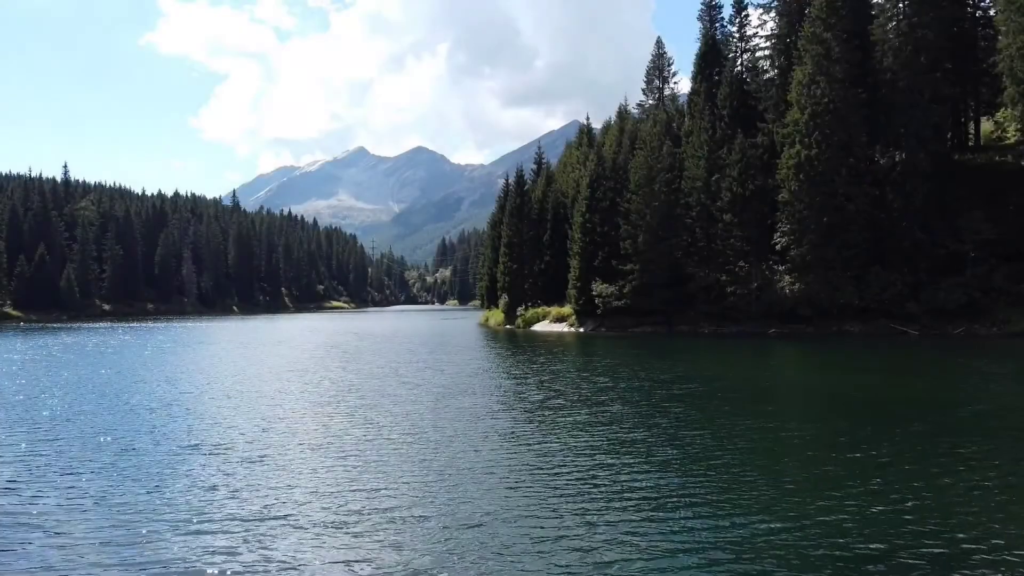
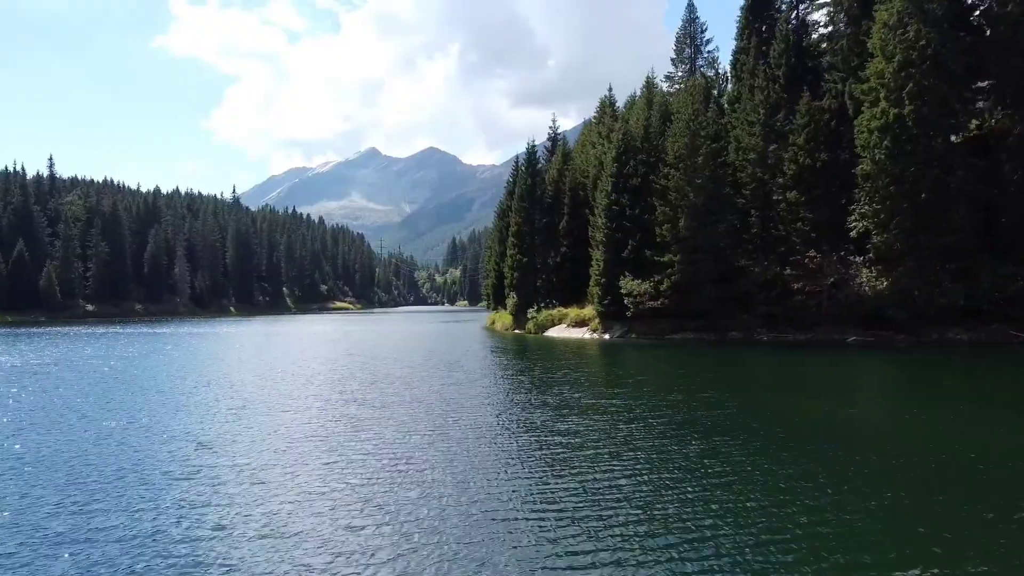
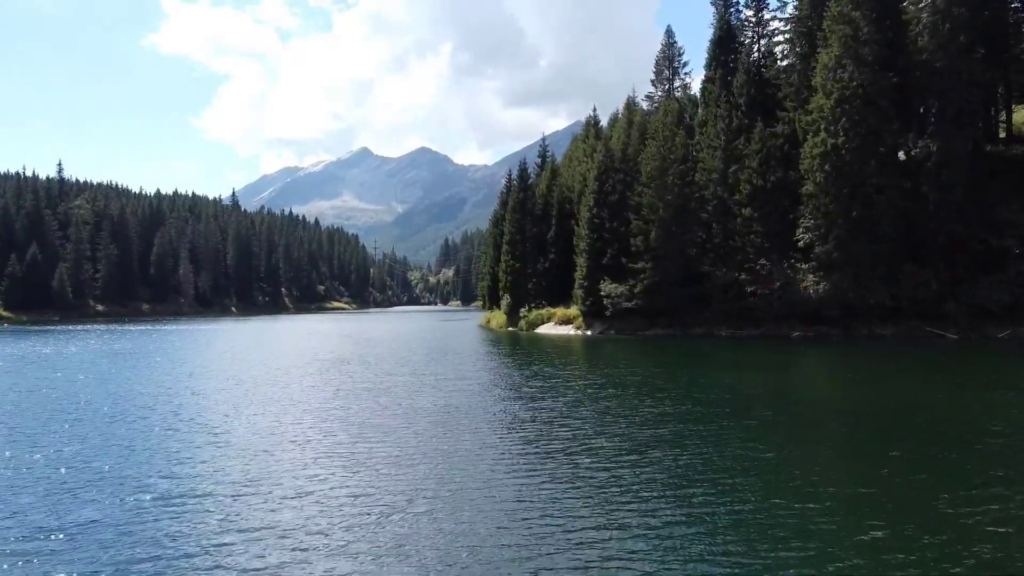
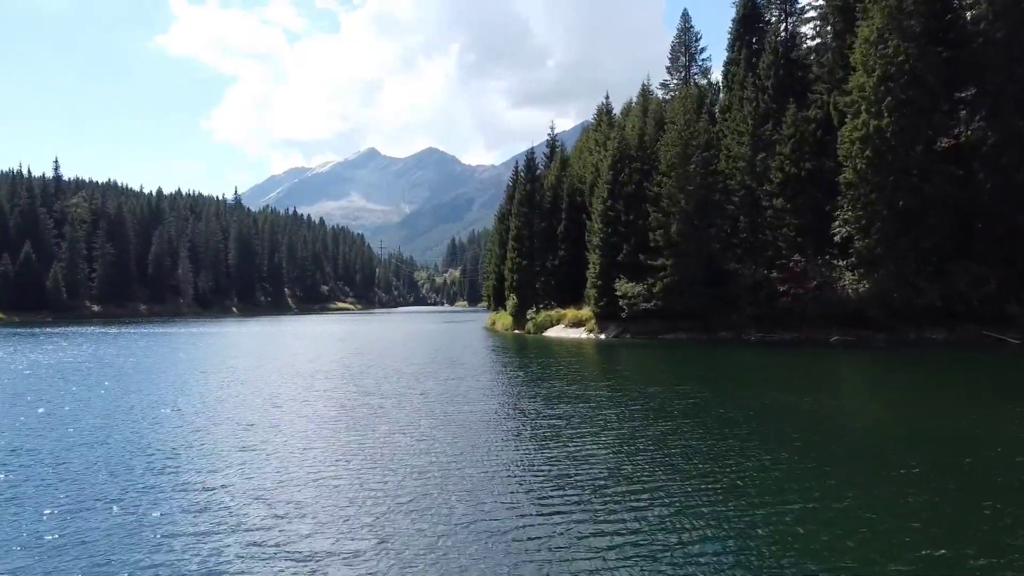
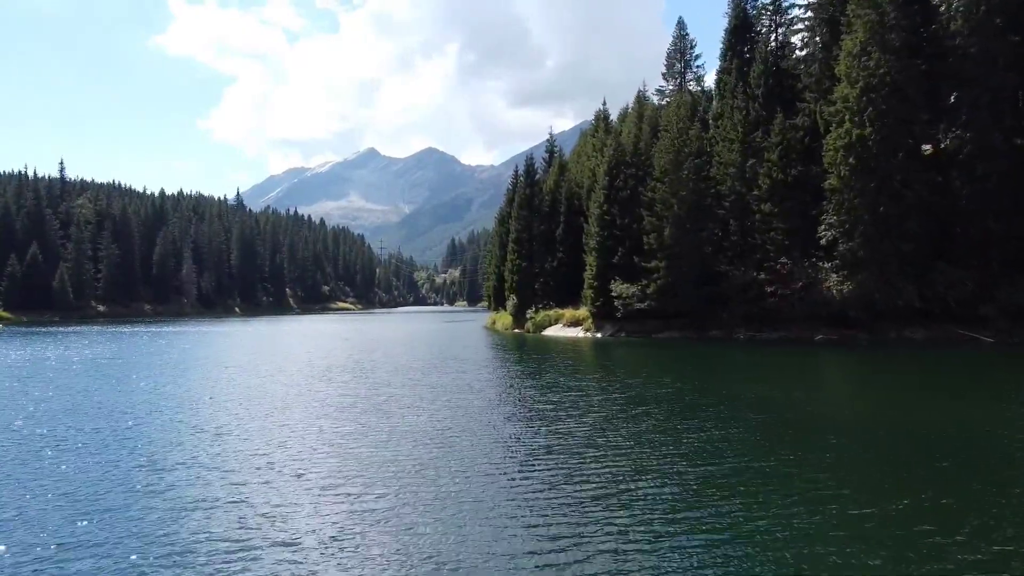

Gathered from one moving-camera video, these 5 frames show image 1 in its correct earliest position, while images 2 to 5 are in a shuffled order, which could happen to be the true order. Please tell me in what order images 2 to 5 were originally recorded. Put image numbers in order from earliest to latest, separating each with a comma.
3, 5, 4, 2
